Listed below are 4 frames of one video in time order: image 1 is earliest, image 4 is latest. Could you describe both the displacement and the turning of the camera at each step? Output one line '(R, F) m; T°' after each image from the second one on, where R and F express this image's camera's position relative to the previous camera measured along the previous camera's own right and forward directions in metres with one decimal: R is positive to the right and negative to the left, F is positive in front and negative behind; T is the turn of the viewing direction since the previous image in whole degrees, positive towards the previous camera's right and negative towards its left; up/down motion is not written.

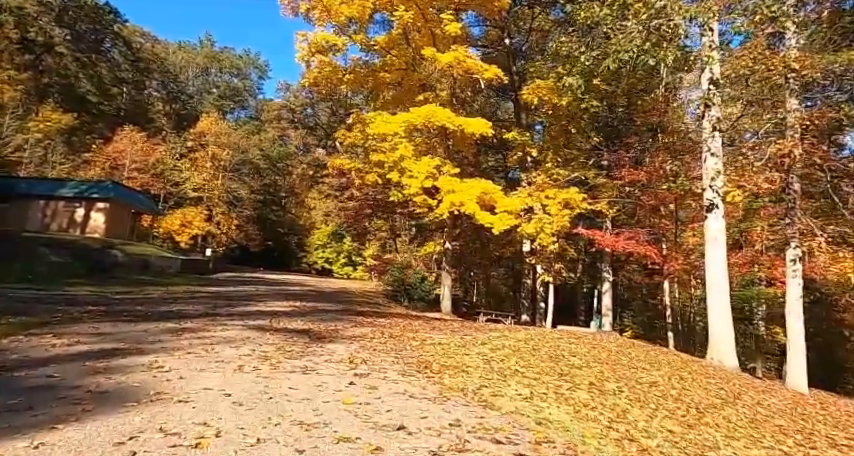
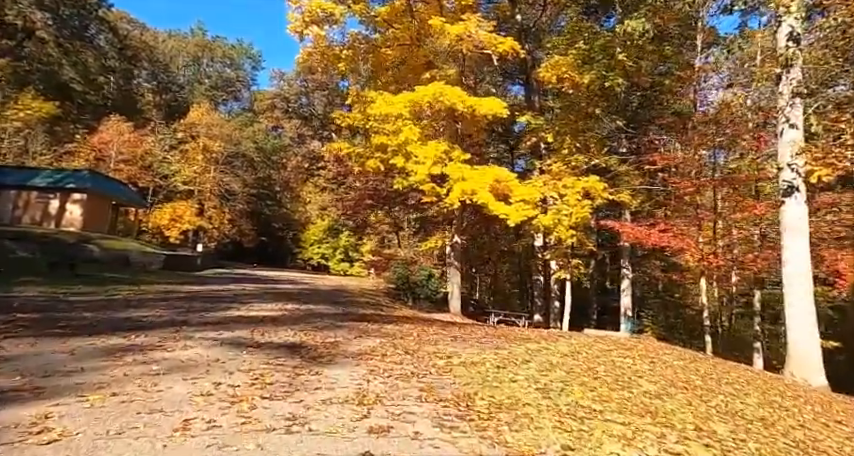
(-0.3, +1.5) m; 0°
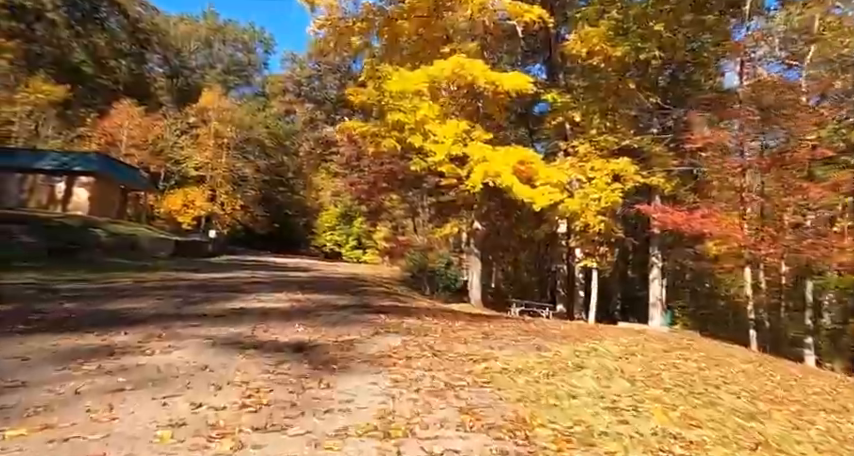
(-0.2, +0.9) m; -1°
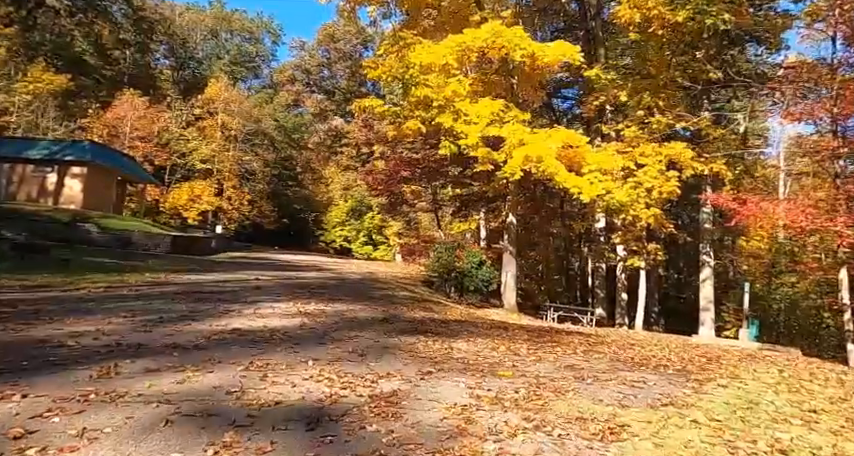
(-0.4, +1.7) m; -1°
